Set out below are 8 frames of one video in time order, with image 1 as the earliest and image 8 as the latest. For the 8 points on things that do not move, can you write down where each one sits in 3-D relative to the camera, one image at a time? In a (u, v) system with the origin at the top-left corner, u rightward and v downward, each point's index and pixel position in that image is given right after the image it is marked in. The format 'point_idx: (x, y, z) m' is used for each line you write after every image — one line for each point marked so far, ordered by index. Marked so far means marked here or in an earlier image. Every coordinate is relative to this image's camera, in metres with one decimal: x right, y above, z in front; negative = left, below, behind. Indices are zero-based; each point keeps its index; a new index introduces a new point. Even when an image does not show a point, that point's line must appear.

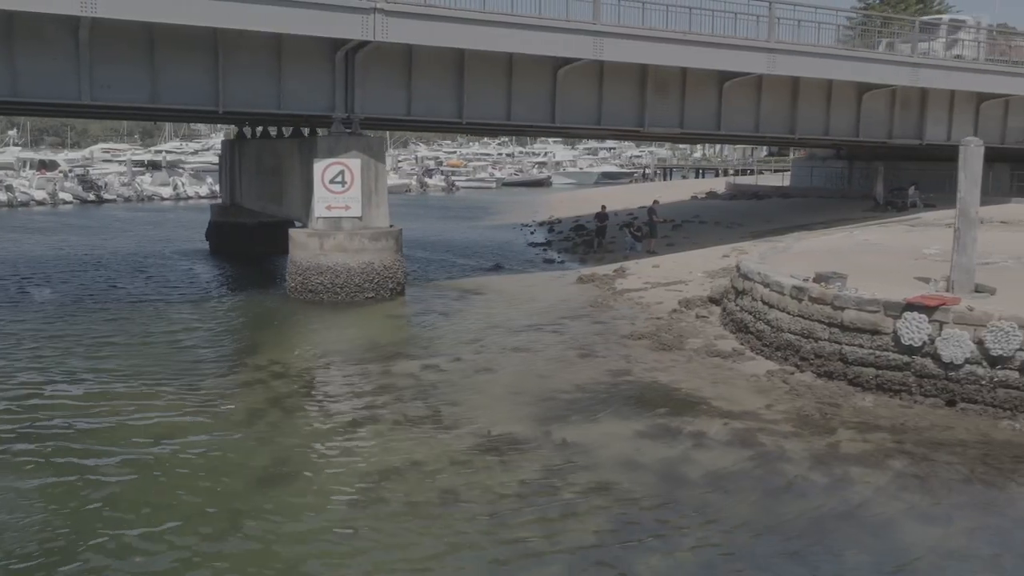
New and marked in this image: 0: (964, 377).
0: (+6.9, -1.3, +12.4) m
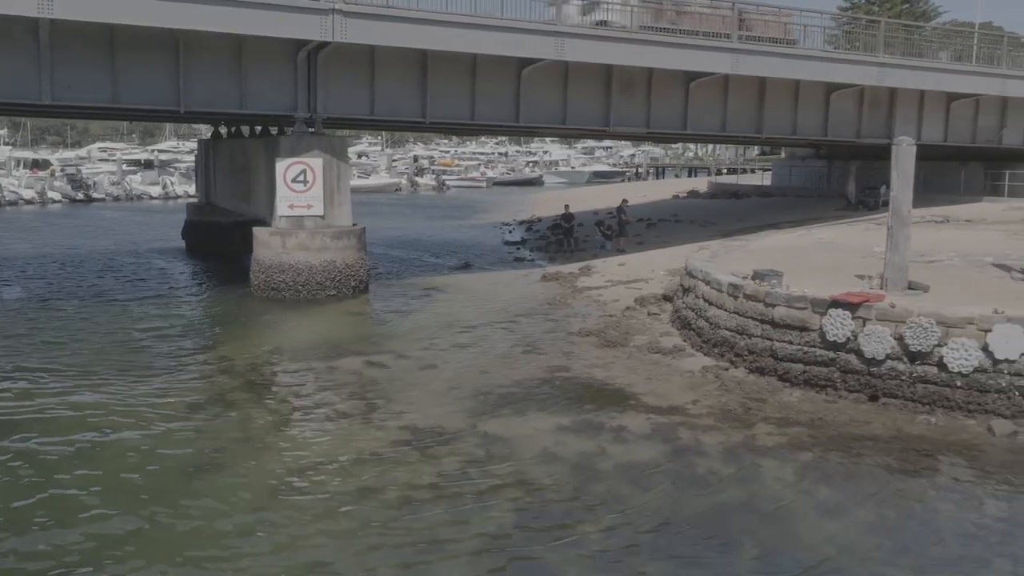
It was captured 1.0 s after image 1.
0: (+5.8, -1.3, +12.6) m
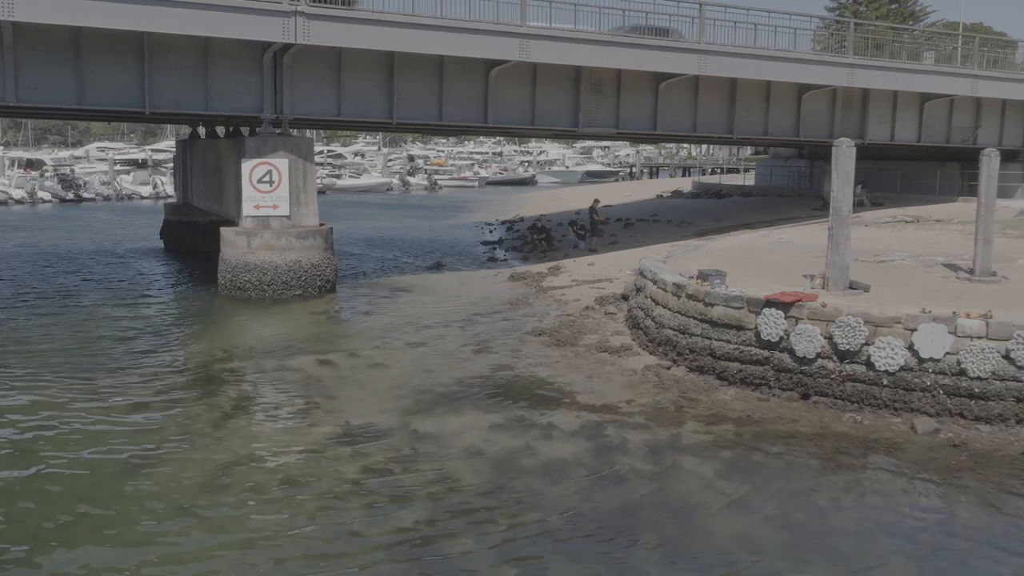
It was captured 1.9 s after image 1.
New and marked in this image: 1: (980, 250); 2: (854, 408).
0: (+4.8, -1.3, +12.8) m
1: (+9.3, +0.7, +16.2) m
2: (+5.2, -1.8, +12.5) m
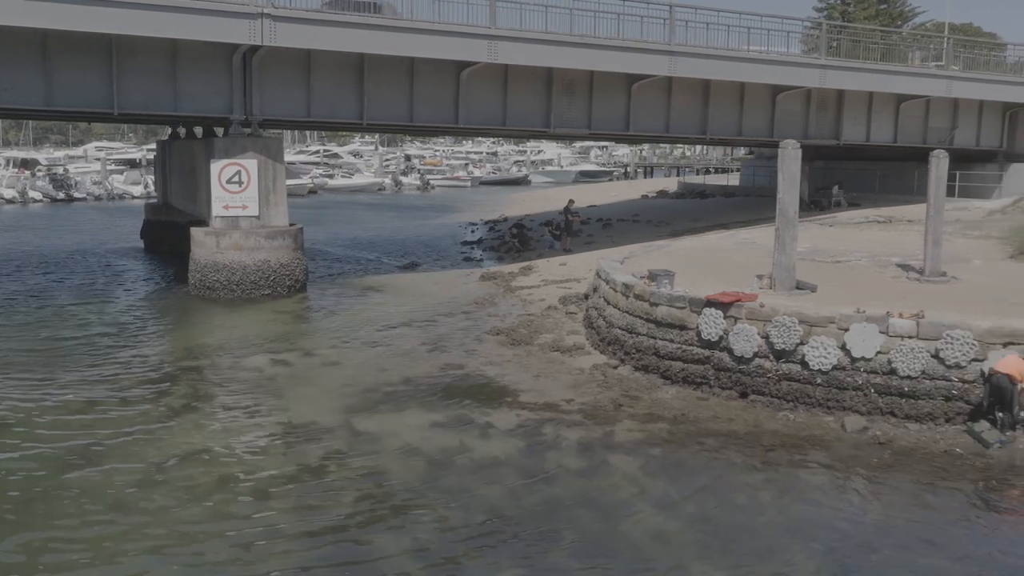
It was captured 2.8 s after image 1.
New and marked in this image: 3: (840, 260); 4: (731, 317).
0: (+3.8, -1.3, +13.0) m
1: (+8.4, +0.7, +16.4) m
2: (+4.3, -1.8, +12.7) m
3: (+7.5, +0.6, +18.5) m
4: (+3.6, -0.5, +13.3) m
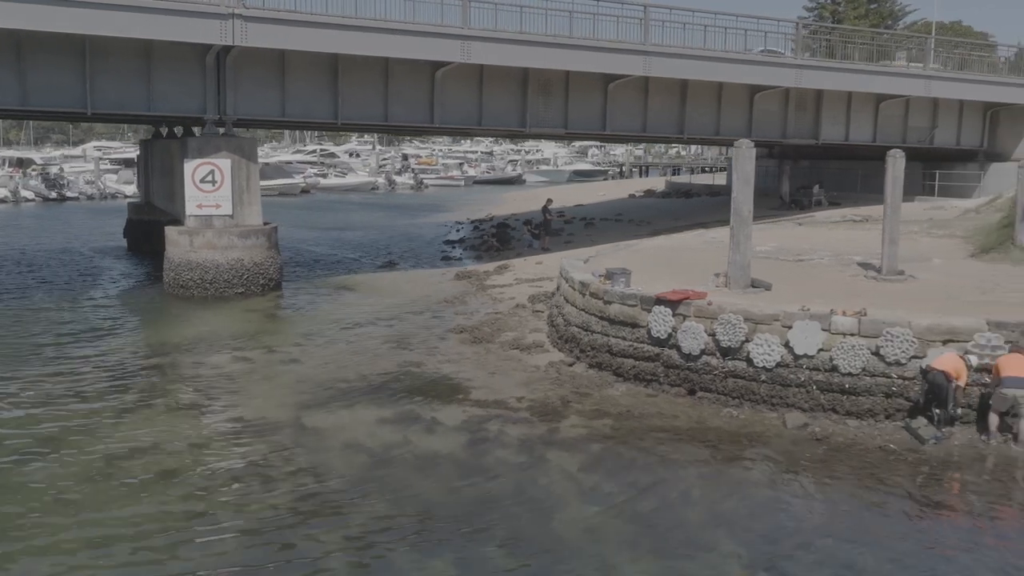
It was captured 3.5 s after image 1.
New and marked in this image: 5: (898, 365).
0: (+3.0, -1.3, +13.1) m
1: (+7.6, +0.8, +16.5) m
2: (+3.5, -1.8, +12.8) m
3: (+6.7, +0.7, +18.6) m
4: (+2.8, -0.4, +13.4) m
5: (+5.6, -1.1, +11.9) m
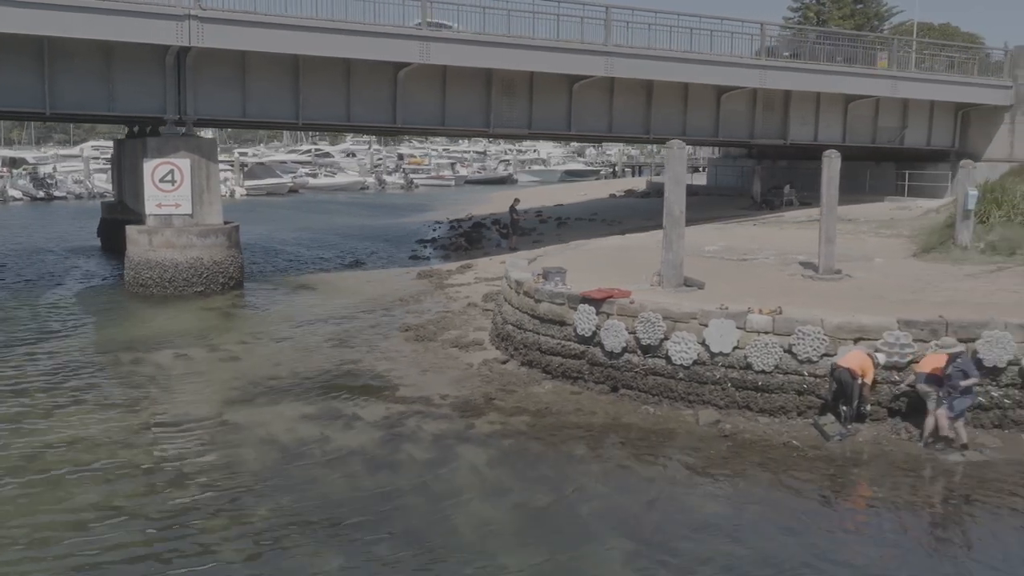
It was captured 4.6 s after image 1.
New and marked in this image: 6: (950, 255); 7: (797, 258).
0: (+1.8, -1.2, +13.2) m
1: (+6.3, +0.8, +16.6) m
2: (+2.3, -1.8, +13.0) m
3: (+5.4, +0.7, +18.8) m
4: (+1.5, -0.4, +13.6) m
5: (+4.4, -1.1, +12.1) m
6: (+9.5, +0.7, +17.7) m
7: (+6.5, +0.7, +18.5) m
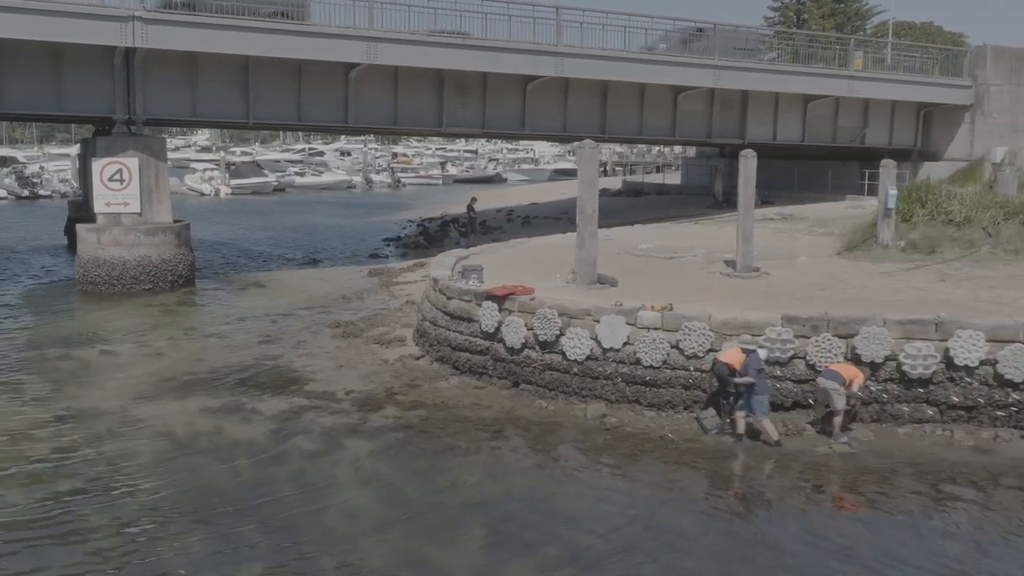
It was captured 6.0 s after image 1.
0: (+0.2, -1.2, +13.5) m
1: (+4.7, +0.8, +16.9) m
2: (+0.6, -1.7, +13.2) m
3: (+3.8, +0.7, +19.0) m
4: (-0.1, -0.4, +13.9) m
5: (+2.8, -1.1, +12.3) m
6: (+7.9, +0.8, +18.0) m
7: (+4.9, +0.7, +18.8) m
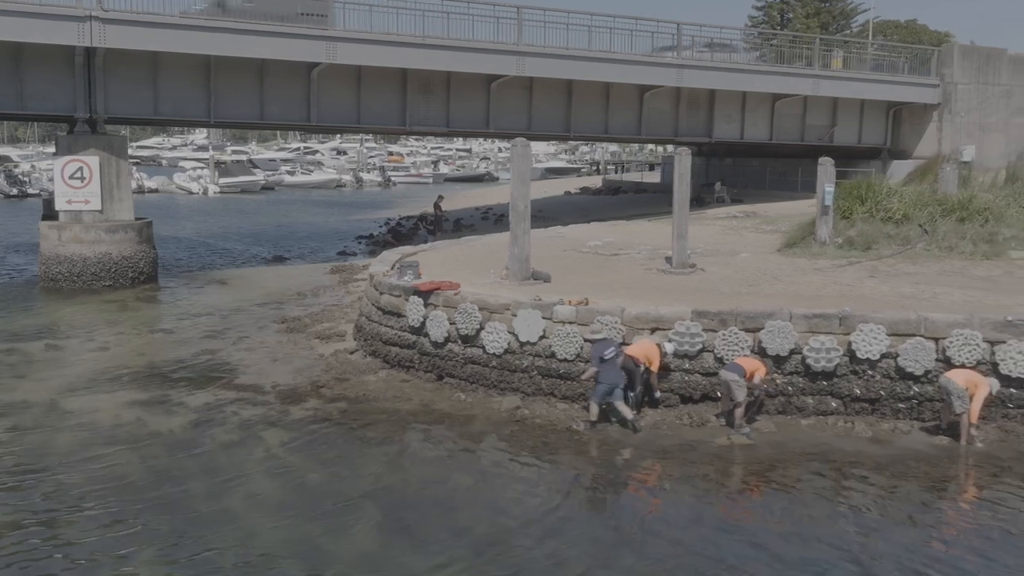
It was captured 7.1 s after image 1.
0: (-1.1, -1.1, +13.8) m
1: (+3.4, +0.9, +17.1) m
2: (-0.7, -1.7, +13.5) m
3: (+2.6, +0.8, +19.3) m
4: (-1.4, -0.3, +14.1) m
5: (+1.5, -1.0, +12.6) m
6: (+6.7, +0.9, +18.2) m
7: (+3.6, +0.8, +19.0) m
